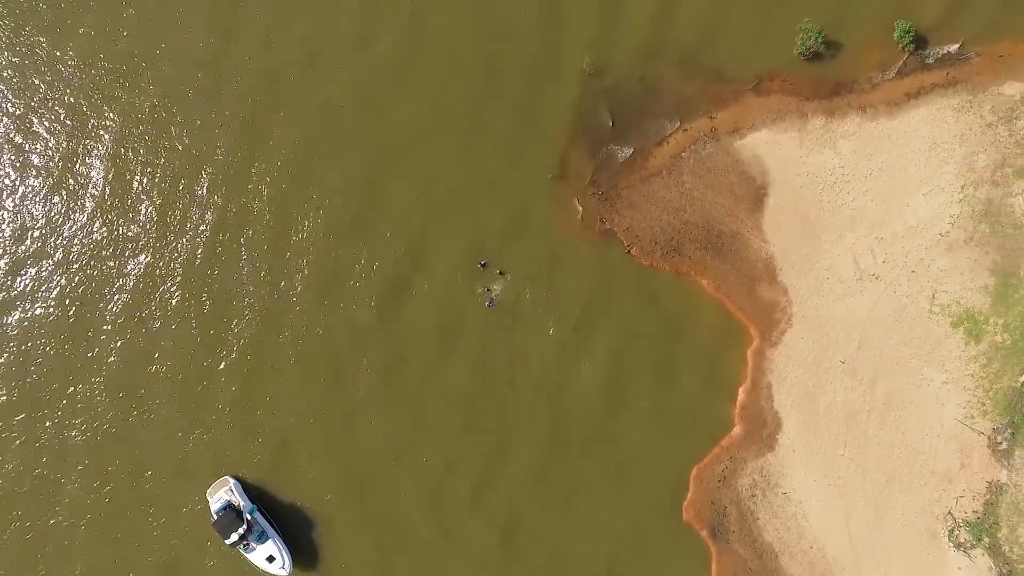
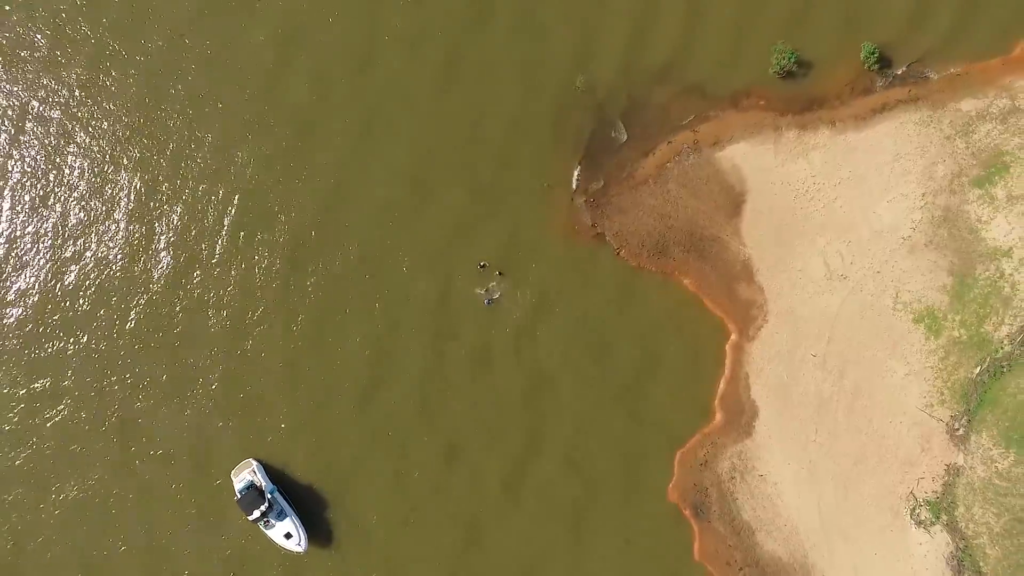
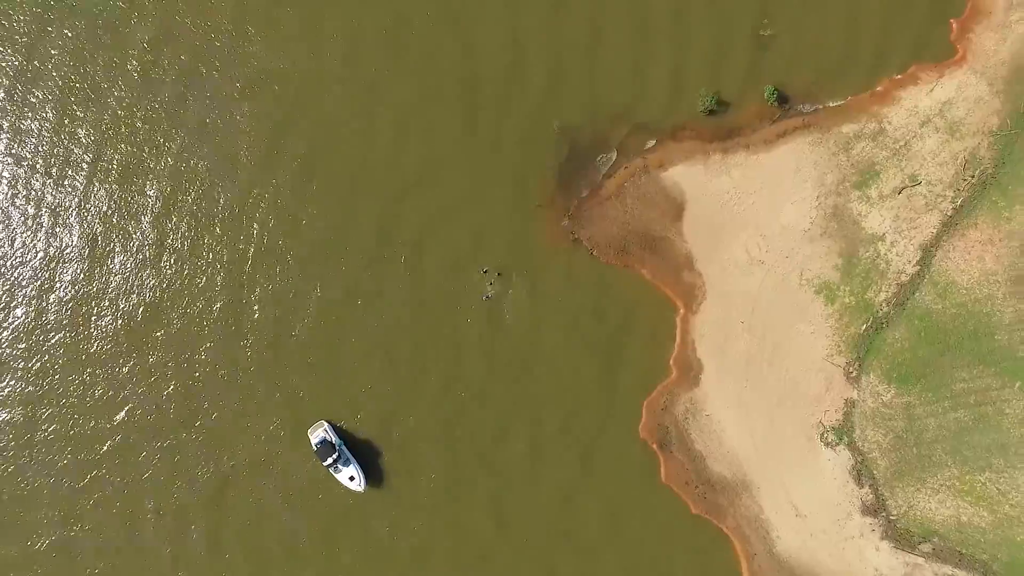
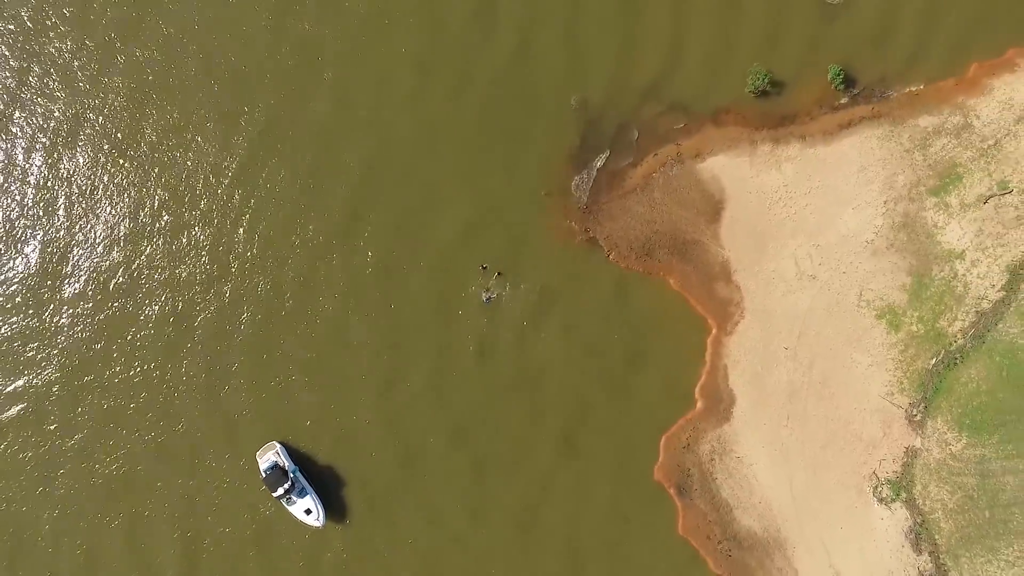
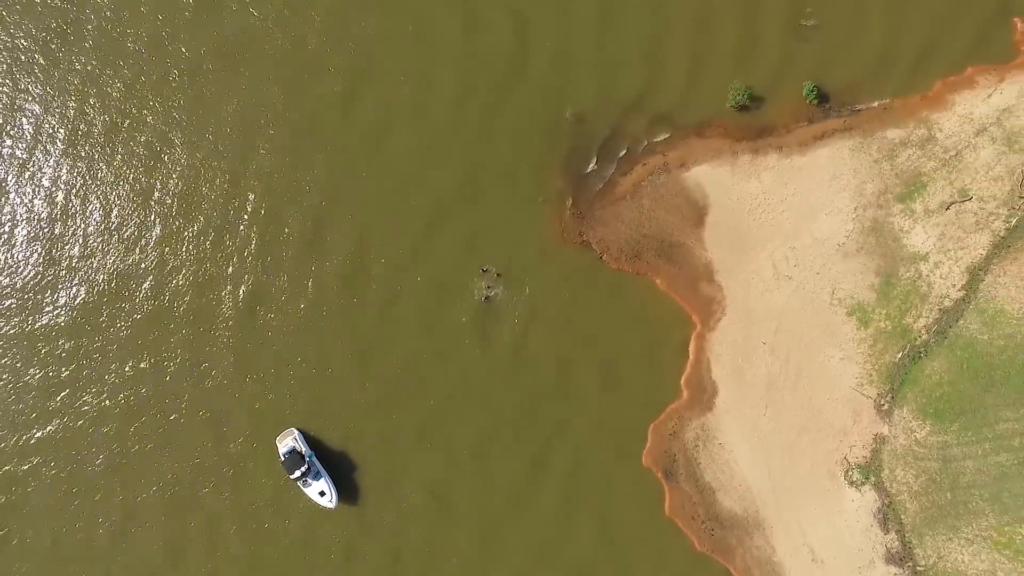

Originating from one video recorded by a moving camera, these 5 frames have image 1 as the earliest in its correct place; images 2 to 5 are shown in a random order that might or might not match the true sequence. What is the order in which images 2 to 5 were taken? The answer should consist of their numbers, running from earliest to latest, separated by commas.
2, 4, 5, 3
